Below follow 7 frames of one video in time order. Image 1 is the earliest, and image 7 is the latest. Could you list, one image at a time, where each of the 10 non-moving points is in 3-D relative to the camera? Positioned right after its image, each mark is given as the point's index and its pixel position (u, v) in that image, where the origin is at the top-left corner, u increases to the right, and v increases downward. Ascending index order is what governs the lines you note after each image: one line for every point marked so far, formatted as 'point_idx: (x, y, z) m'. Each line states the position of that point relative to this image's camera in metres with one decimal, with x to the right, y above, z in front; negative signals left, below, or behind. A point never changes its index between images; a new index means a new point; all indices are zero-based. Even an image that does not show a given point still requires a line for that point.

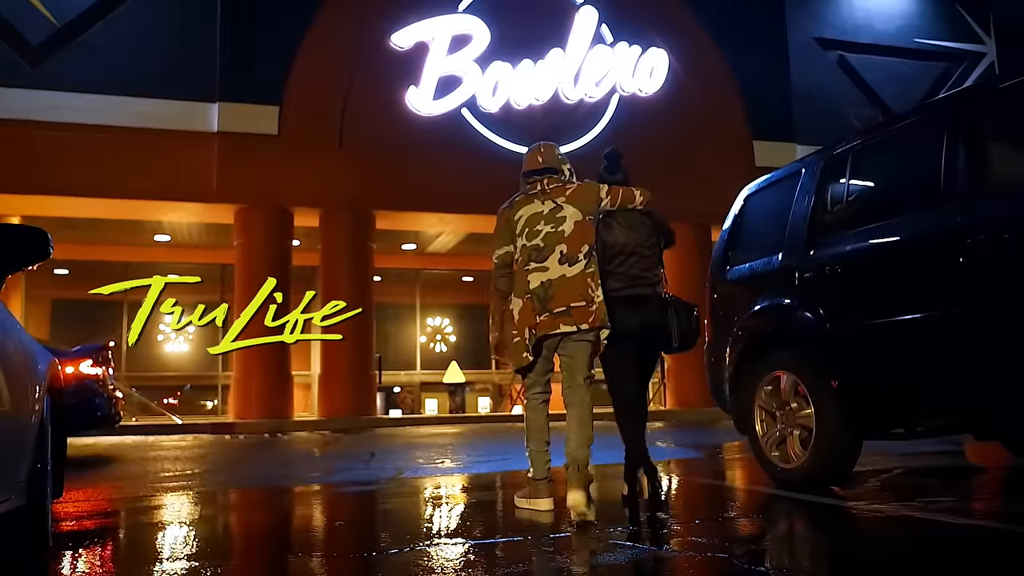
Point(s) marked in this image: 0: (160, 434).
0: (-5.1, -2.1, +12.9) m
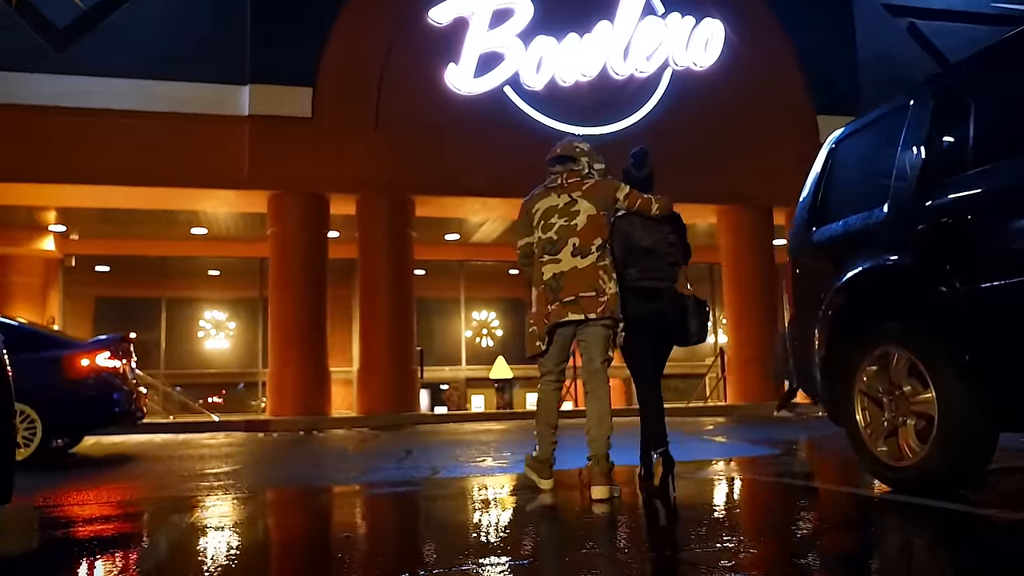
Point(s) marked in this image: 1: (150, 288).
0: (-4.5, -2.0, +12.3) m
1: (-8.2, 0.0, +19.8) m
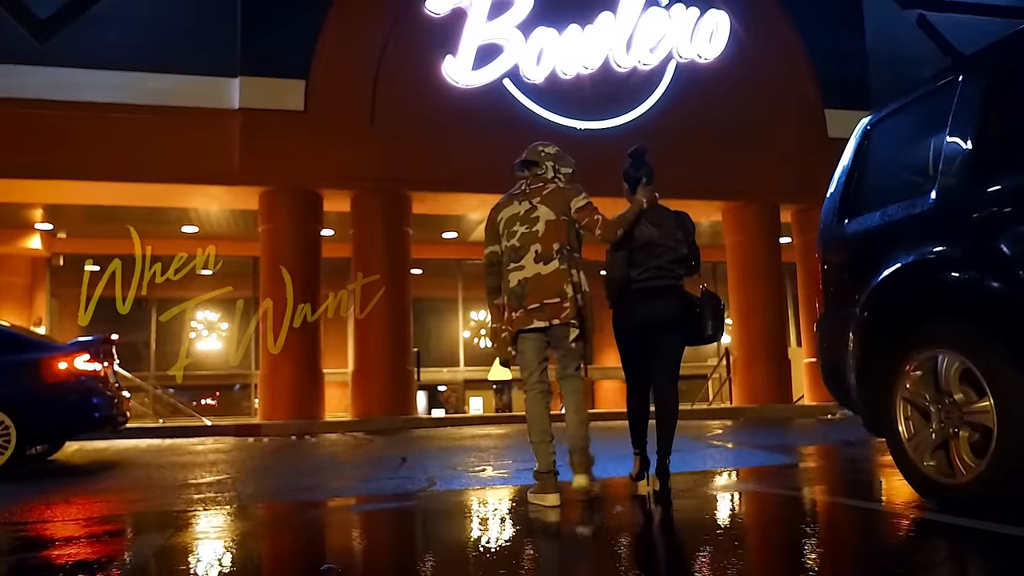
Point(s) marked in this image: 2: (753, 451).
0: (-4.5, -2.0, +11.8) m
1: (-8.2, 0.0, +19.3) m
2: (+2.5, -1.7, +9.3) m
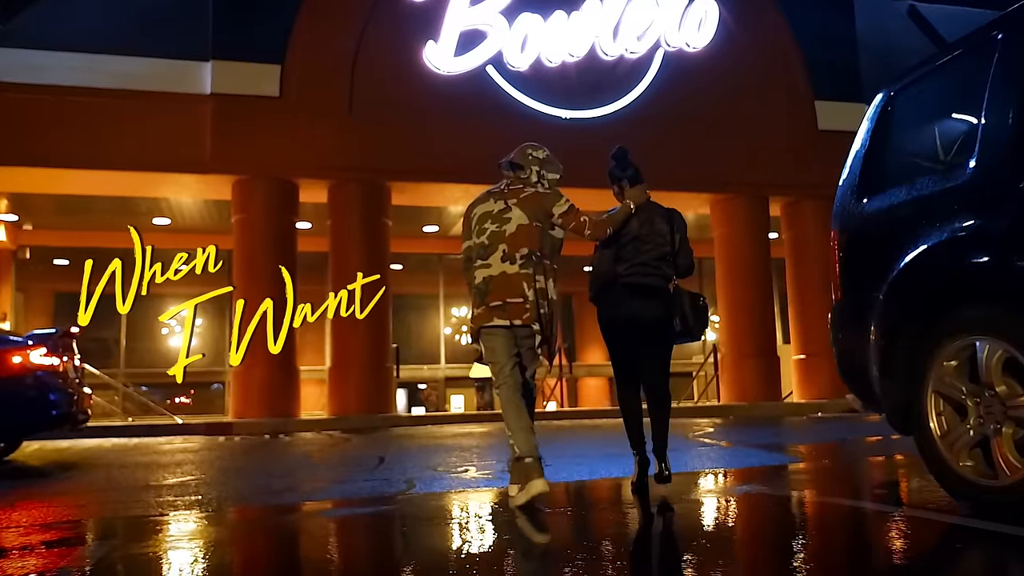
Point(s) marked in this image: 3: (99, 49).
0: (-4.7, -1.9, +11.3) m
1: (-8.6, +0.1, +18.7) m
2: (+2.4, -1.6, +8.9) m
3: (-5.9, +3.4, +12.5) m
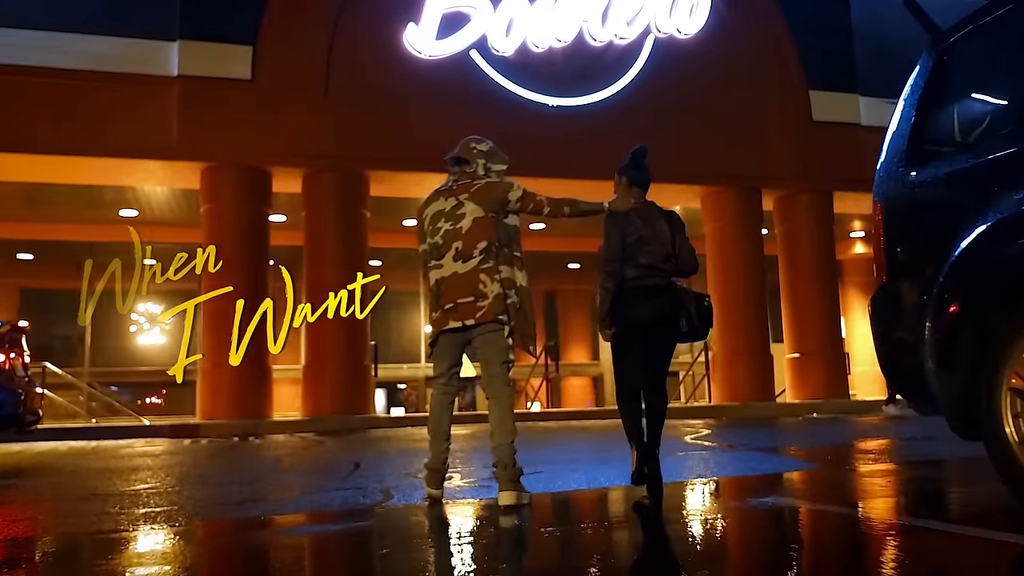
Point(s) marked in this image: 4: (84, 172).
0: (-4.9, -1.8, +10.6) m
1: (-9.0, +0.2, +17.9) m
2: (+2.2, -1.6, +8.3) m
3: (-6.1, +3.5, +11.8) m
4: (-6.1, +1.7, +12.6) m
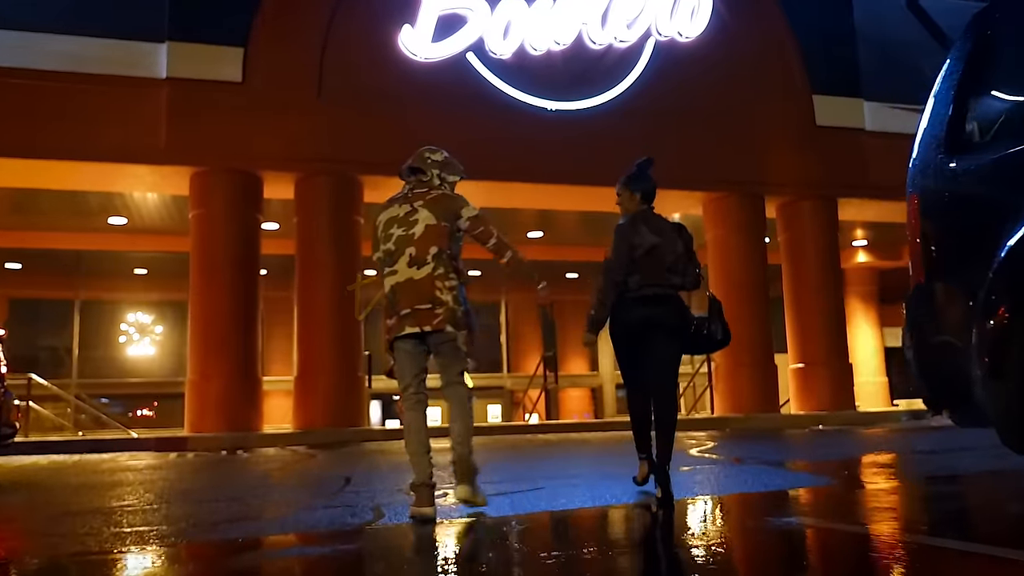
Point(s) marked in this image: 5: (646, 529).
0: (-4.9, -1.9, +10.2) m
1: (-9.0, 0.0, +17.5) m
2: (+2.2, -1.6, +8.0) m
3: (-6.1, +3.4, +11.5) m
4: (-6.1, +1.5, +12.2) m
5: (+0.7, -1.2, +4.4) m
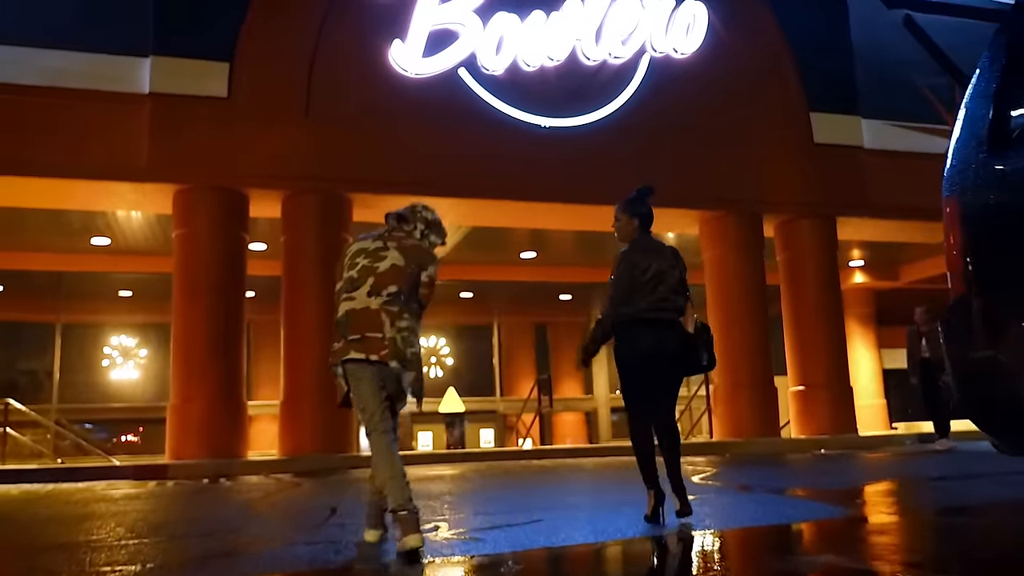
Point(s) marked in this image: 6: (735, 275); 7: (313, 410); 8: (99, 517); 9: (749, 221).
0: (-4.9, -2.1, +9.8) m
1: (-9.1, -0.4, +17.1) m
2: (+2.2, -1.8, +7.6) m
3: (-6.2, +3.1, +11.1) m
4: (-6.2, +1.2, +11.9) m
5: (+0.7, -1.3, +4.1) m
6: (+3.5, +0.2, +13.7) m
7: (-2.6, -1.6, +11.6) m
8: (-3.4, -1.9, +7.2) m
9: (+3.7, +1.0, +13.8) m
